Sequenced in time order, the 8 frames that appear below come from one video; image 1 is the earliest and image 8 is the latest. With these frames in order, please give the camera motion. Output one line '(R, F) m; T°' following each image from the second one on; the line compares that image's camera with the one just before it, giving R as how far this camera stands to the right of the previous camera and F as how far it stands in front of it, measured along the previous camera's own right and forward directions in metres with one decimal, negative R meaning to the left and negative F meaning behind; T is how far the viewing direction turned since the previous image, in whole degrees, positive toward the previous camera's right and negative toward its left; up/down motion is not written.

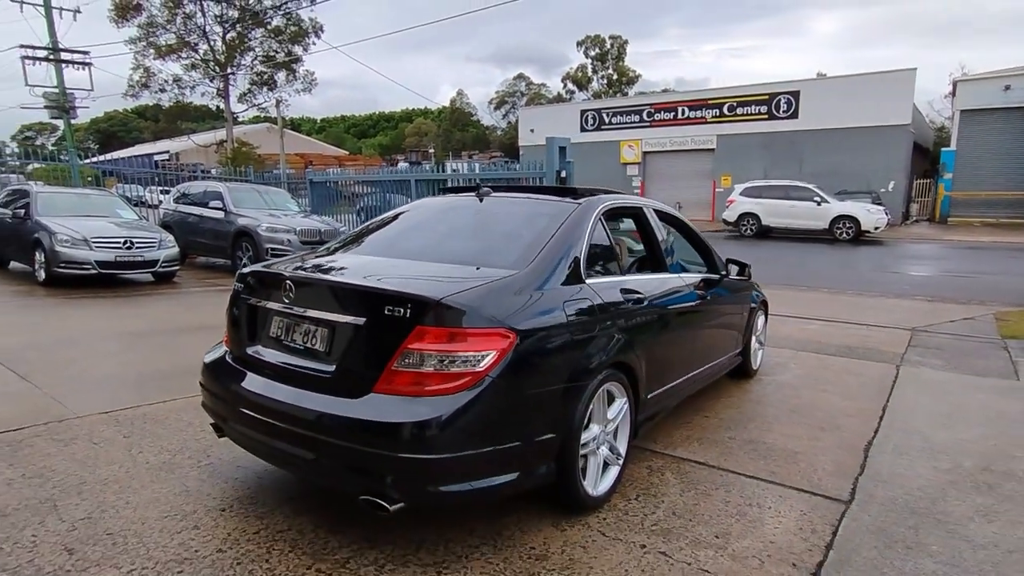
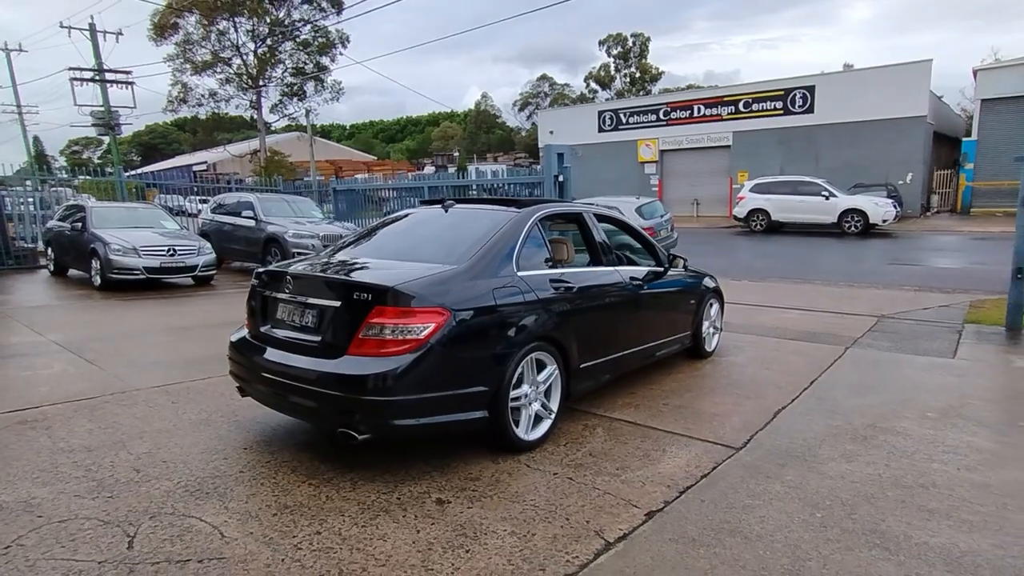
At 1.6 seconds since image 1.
(+0.5, -0.9) m; -3°
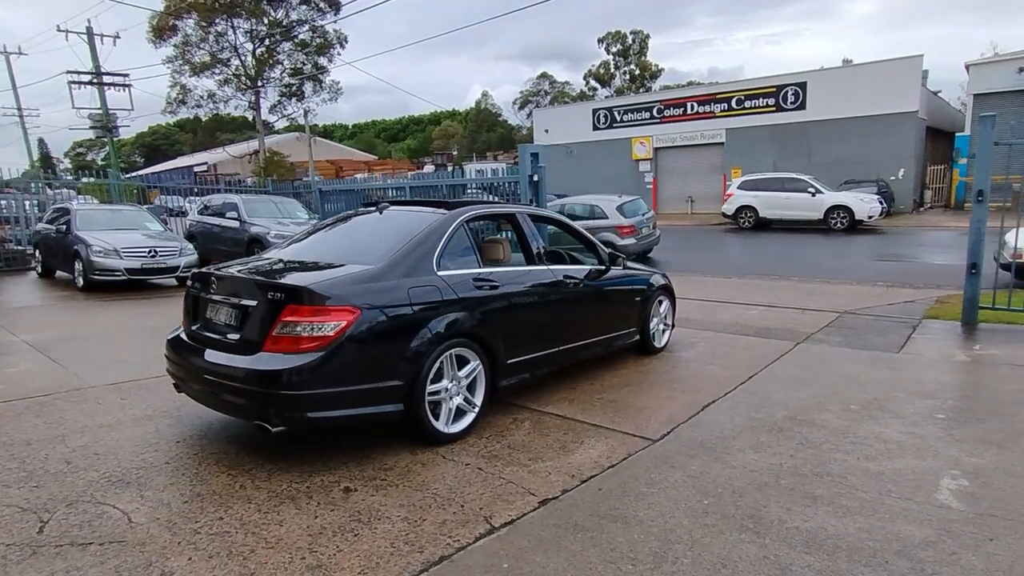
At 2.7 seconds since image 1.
(+0.6, -0.2) m; 0°
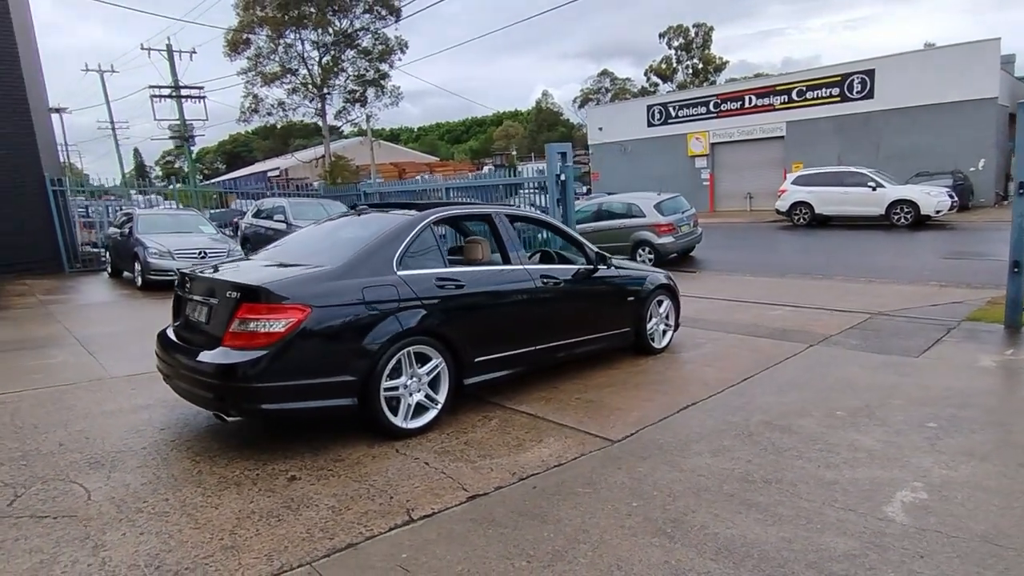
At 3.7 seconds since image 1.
(+0.8, 0.0) m; -6°
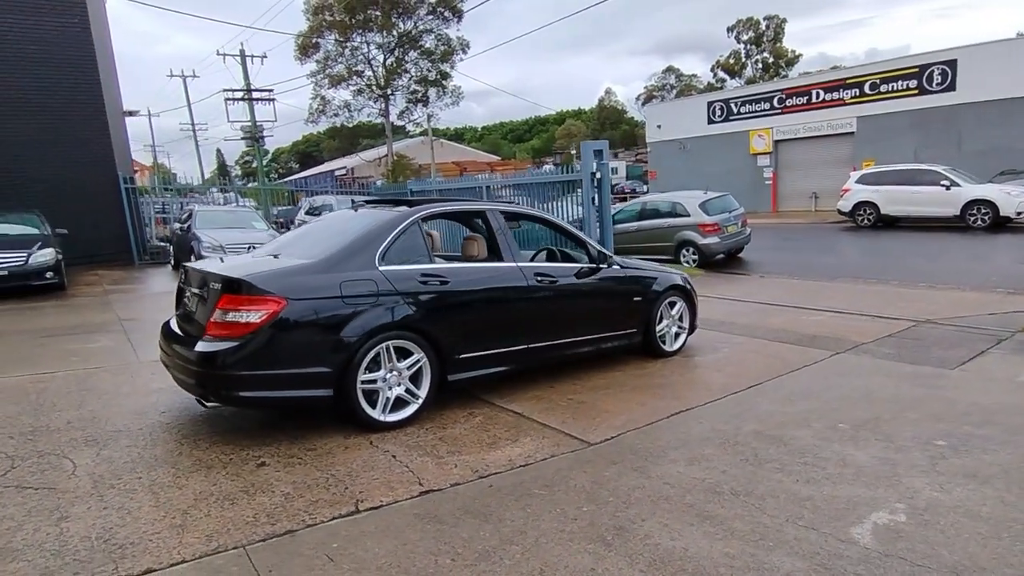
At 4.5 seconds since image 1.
(+0.6, +0.1) m; -6°
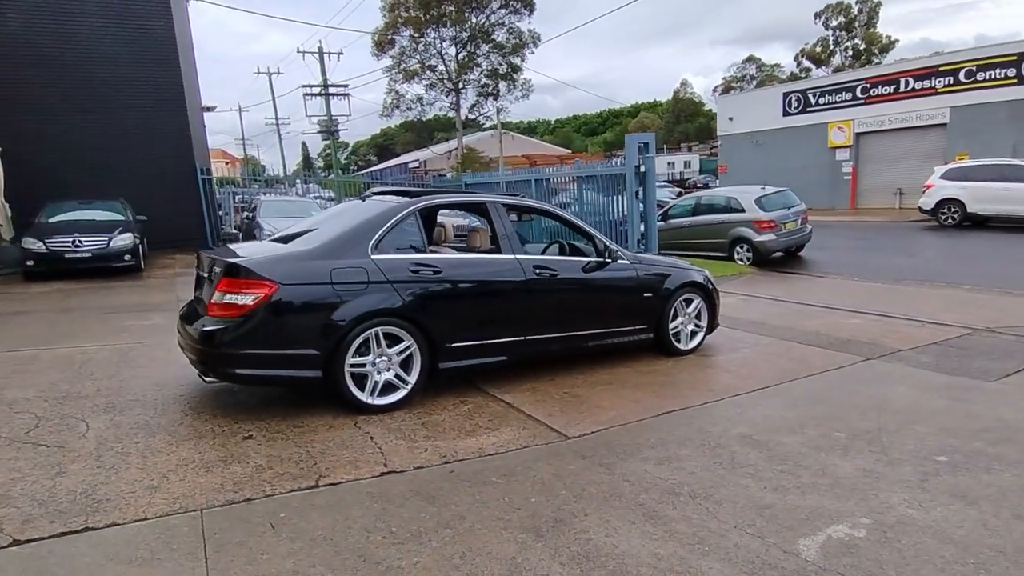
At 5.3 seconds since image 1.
(+0.6, 0.0) m; -7°
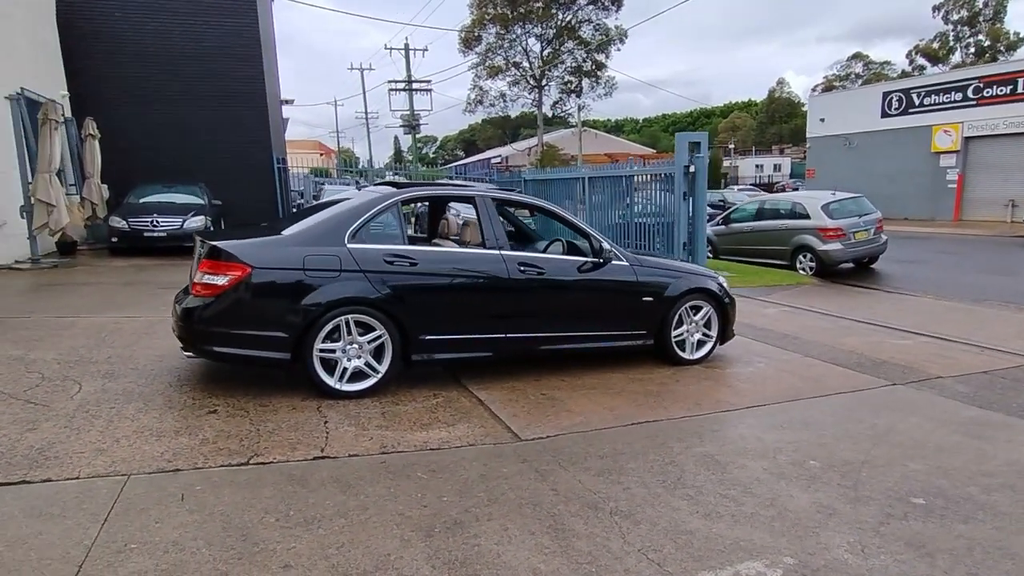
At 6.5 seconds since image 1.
(+0.8, +0.1) m; -8°
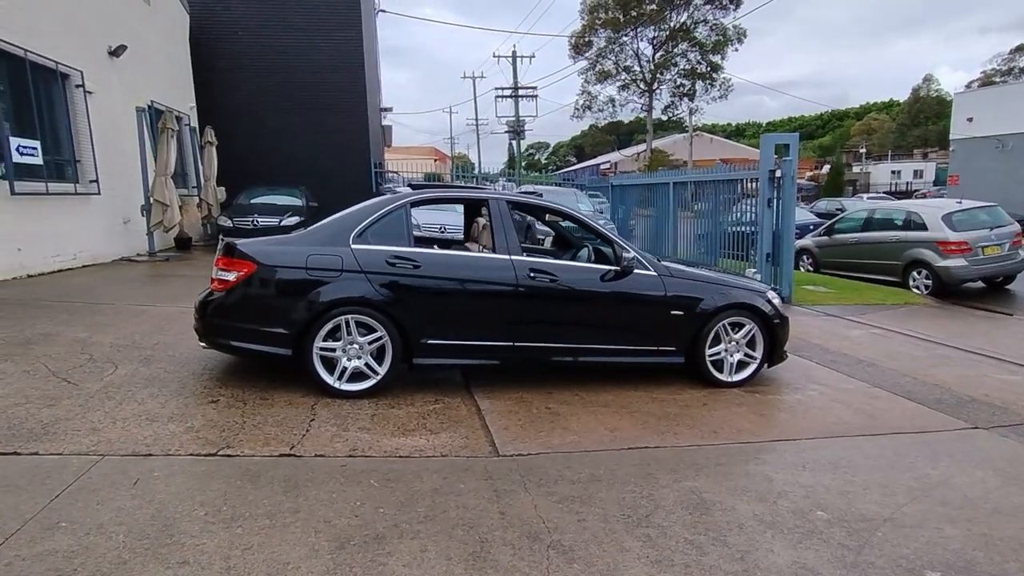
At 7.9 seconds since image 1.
(+0.8, +0.3) m; -11°
